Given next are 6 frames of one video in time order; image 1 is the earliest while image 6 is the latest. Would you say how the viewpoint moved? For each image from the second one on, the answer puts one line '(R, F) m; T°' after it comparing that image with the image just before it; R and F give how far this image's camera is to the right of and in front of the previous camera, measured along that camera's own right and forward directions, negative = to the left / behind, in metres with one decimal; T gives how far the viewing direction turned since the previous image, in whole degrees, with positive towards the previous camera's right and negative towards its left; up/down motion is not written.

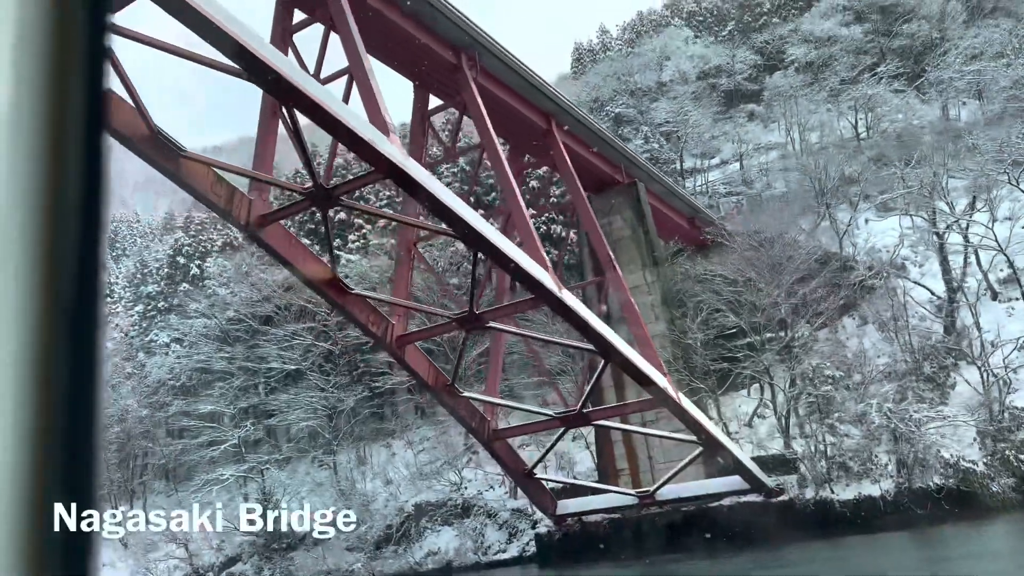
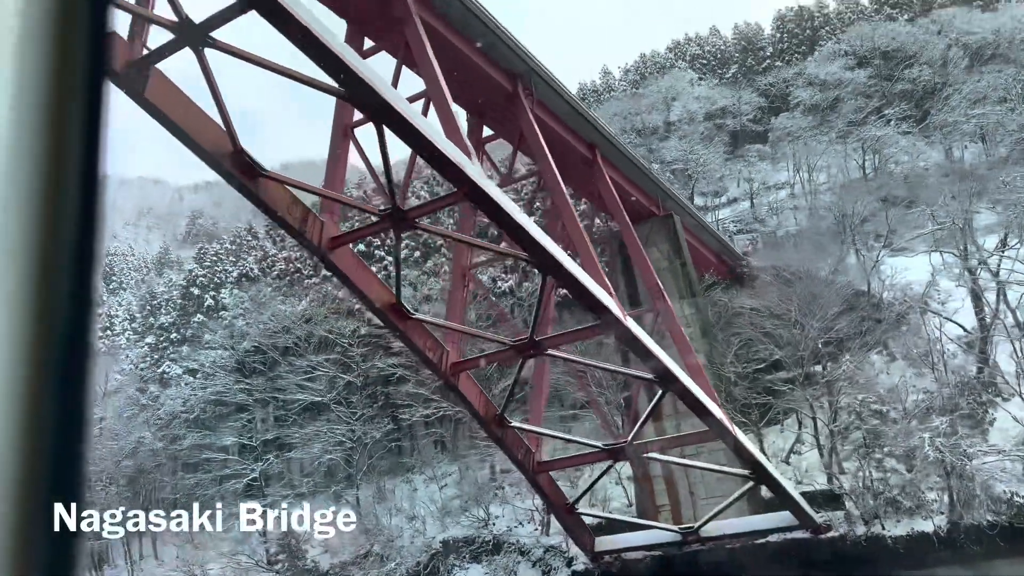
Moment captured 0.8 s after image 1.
(-0.6, +0.1) m; 0°
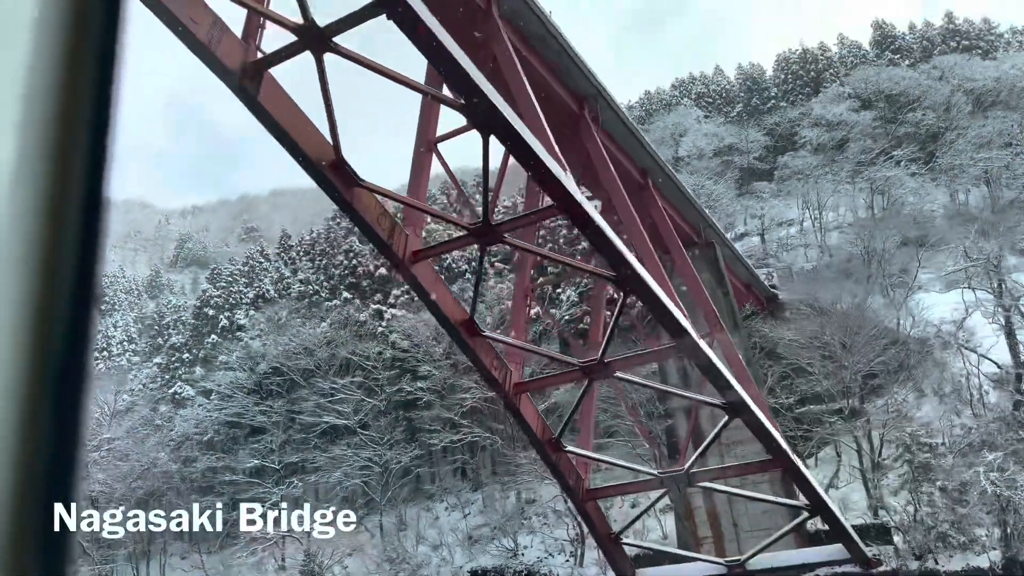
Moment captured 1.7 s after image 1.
(-0.7, +0.1) m; +1°
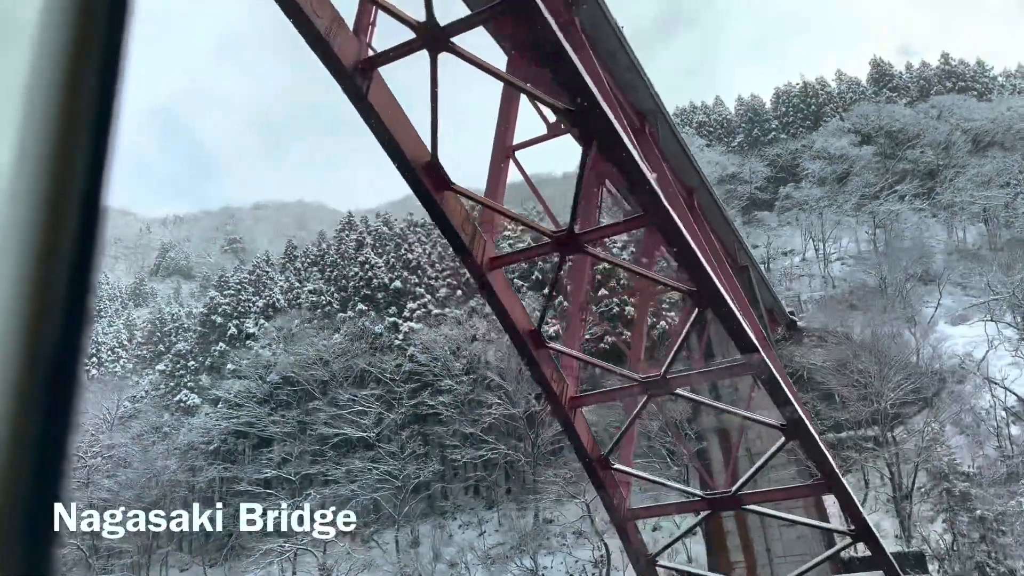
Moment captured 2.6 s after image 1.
(-0.6, 0.0) m; +1°
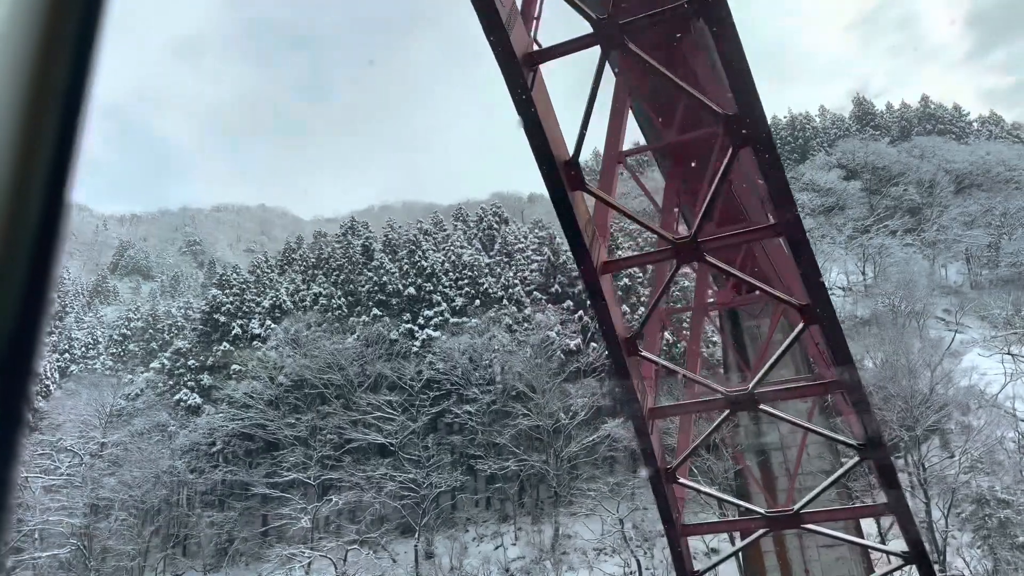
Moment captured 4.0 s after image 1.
(-1.0, +0.1) m; +3°
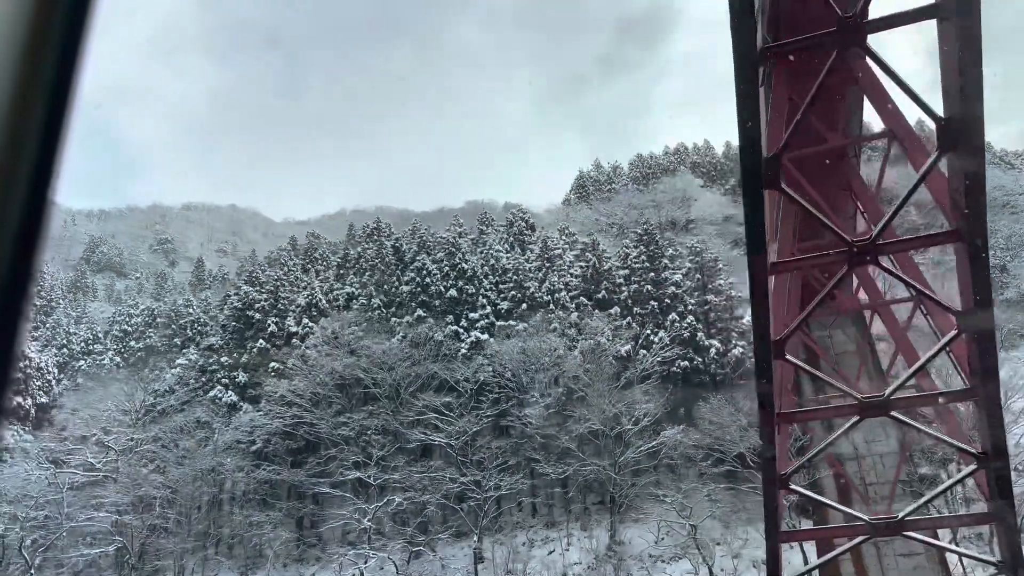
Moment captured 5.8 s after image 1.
(-1.4, 0.0) m; +2°
